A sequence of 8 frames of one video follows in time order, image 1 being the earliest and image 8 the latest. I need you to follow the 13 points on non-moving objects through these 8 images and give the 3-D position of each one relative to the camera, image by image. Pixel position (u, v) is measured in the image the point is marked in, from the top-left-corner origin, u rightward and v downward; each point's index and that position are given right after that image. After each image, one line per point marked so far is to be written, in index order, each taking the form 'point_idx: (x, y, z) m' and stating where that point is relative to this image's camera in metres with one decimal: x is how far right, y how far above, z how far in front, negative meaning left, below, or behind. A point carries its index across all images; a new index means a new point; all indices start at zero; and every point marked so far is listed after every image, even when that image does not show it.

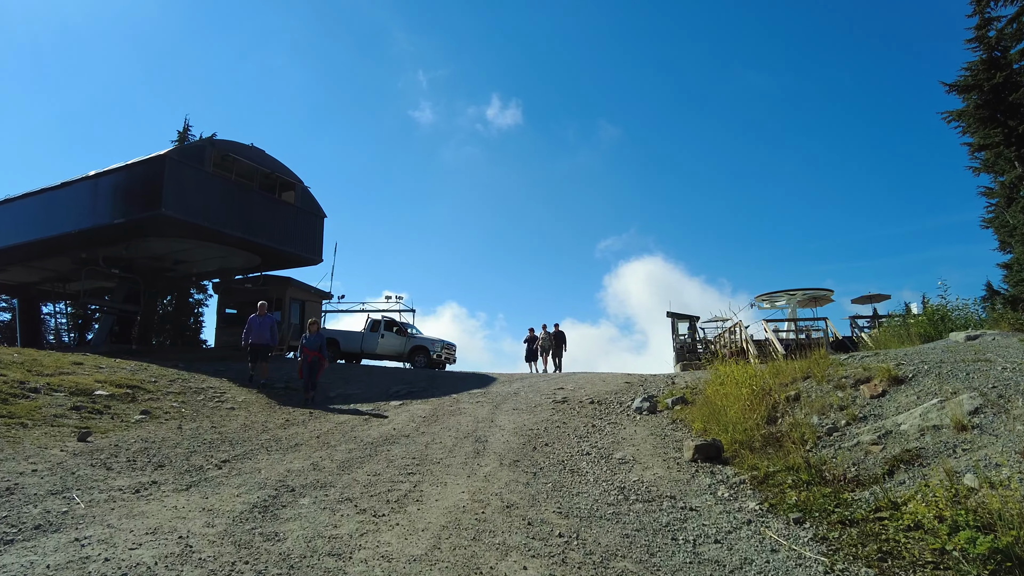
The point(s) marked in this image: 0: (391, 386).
0: (-2.7, -2.2, +14.3) m
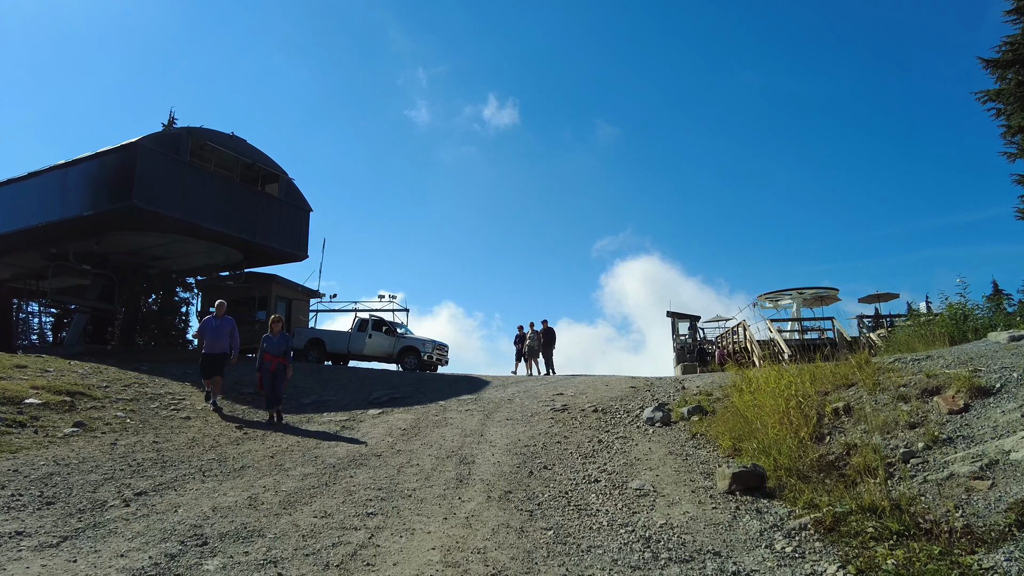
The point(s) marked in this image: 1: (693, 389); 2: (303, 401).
0: (-2.8, -2.1, +13.0) m
1: (+3.6, -2.0, +12.6) m
2: (-3.9, -2.1, +12.0) m
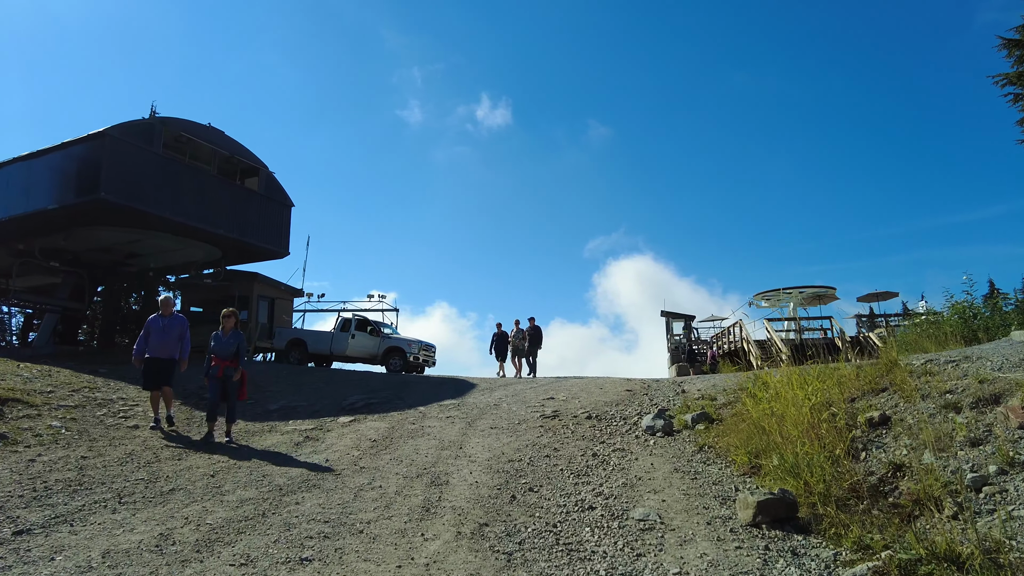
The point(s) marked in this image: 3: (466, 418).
0: (-3.0, -2.0, +12.0) m
1: (+3.3, -1.9, +11.7) m
2: (-4.1, -2.0, +11.0) m
3: (-0.7, -2.0, +9.7) m
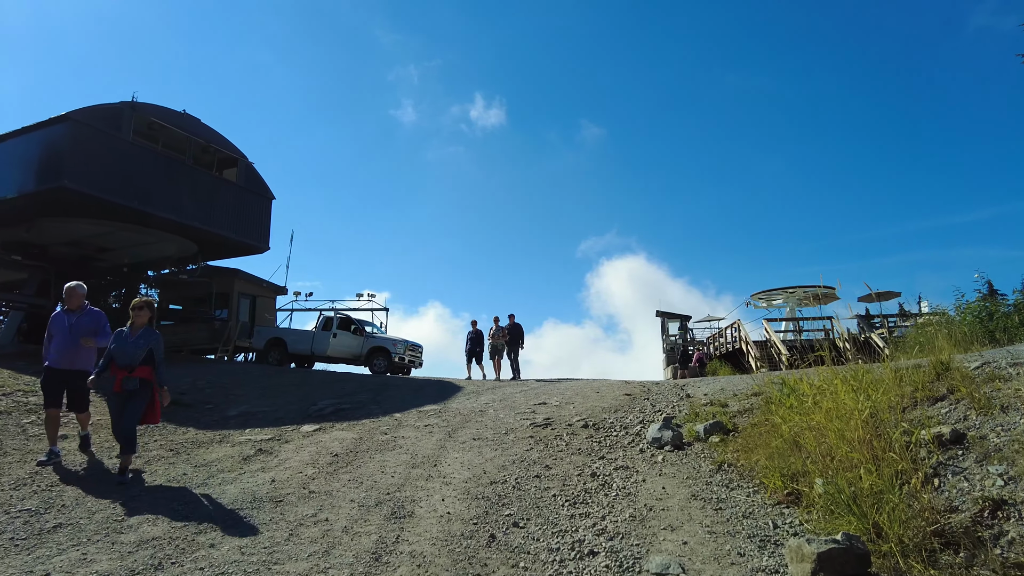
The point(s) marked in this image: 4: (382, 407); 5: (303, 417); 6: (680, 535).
0: (-3.2, -1.9, +10.8) m
1: (+3.1, -1.8, +10.6) m
2: (-4.3, -1.9, +9.8) m
3: (-0.9, -1.8, +8.5) m
4: (-2.1, -1.9, +10.3) m
5: (-3.1, -1.9, +9.5) m
6: (+1.0, -1.5, +4.1) m
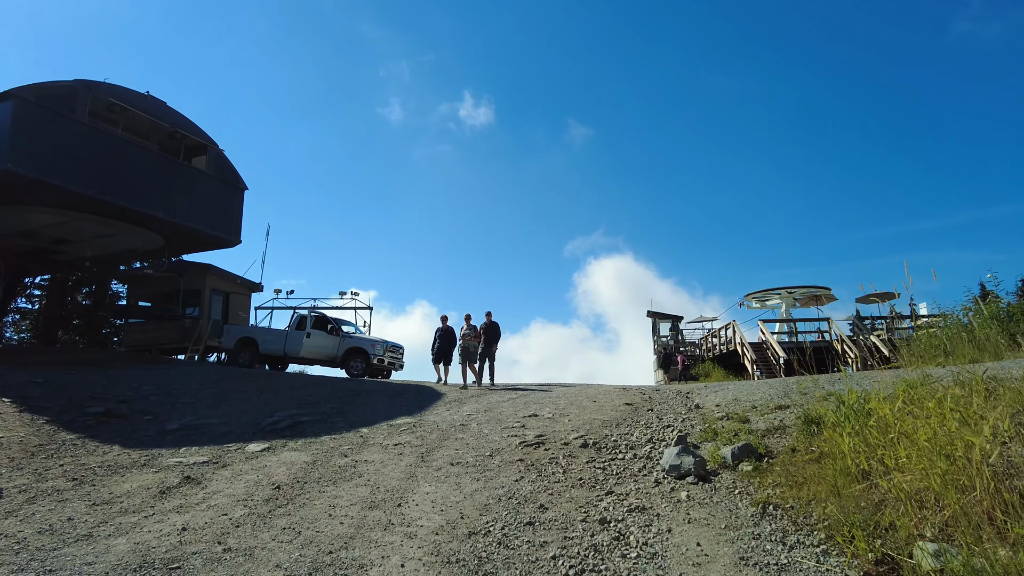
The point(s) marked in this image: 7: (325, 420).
0: (-3.4, -1.8, +9.5) m
1: (+2.9, -1.7, +9.4) m
2: (-4.5, -1.8, +8.4) m
3: (-1.0, -1.8, +7.2) m
4: (-2.3, -1.8, +9.0) m
5: (-3.2, -1.8, +8.1) m
6: (+1.0, -1.5, +2.7) m
7: (-2.6, -1.8, +8.9) m
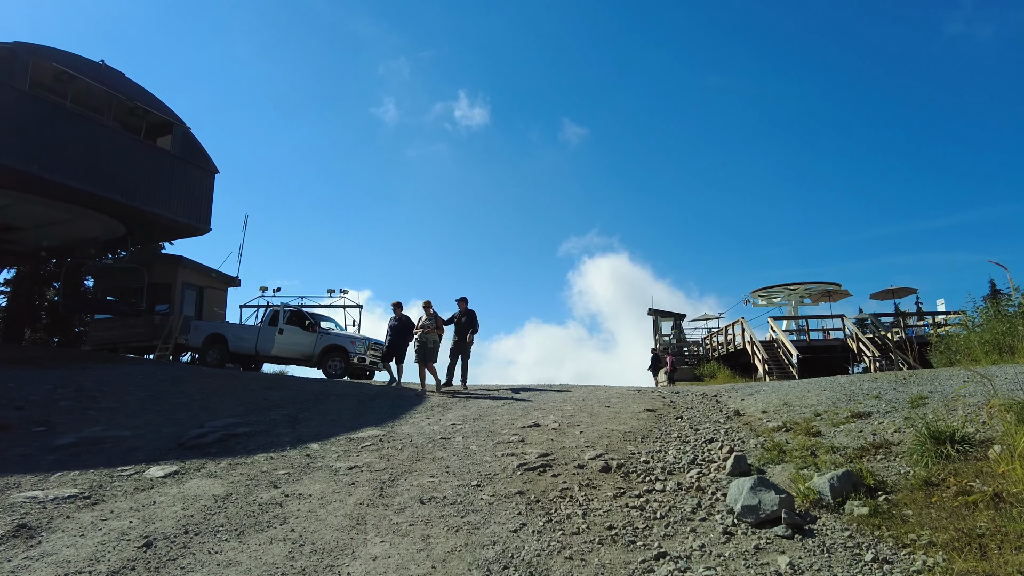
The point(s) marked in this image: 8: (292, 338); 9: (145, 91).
0: (-3.5, -1.5, +7.5) m
1: (+2.9, -1.5, +7.5) m
2: (-4.5, -1.5, +6.5) m
3: (-1.1, -1.5, +5.3) m
4: (-2.3, -1.6, +7.0) m
5: (-3.3, -1.5, +6.1) m
6: (+1.0, -1.2, +0.8) m
7: (-2.6, -1.6, +7.0) m
8: (-6.5, -1.5, +19.1) m
9: (-10.7, +5.7, +19.0) m
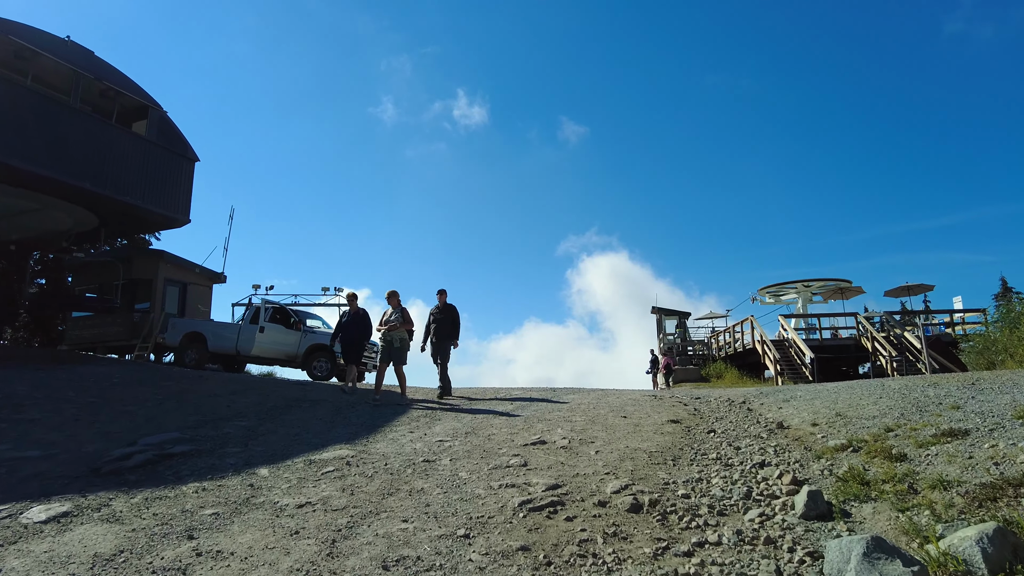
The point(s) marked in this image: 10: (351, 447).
0: (-3.5, -1.4, +6.2) m
1: (+2.9, -1.4, +6.2) m
2: (-4.5, -1.4, +5.2) m
3: (-1.1, -1.4, +4.0) m
4: (-2.3, -1.4, +5.7) m
5: (-3.3, -1.4, +4.8) m
6: (+1.0, -1.1, -0.5) m
7: (-2.6, -1.4, +5.7) m
8: (-6.5, -1.3, +17.7) m
9: (-10.7, +5.9, +17.7) m
10: (-1.5, -1.4, +5.8) m
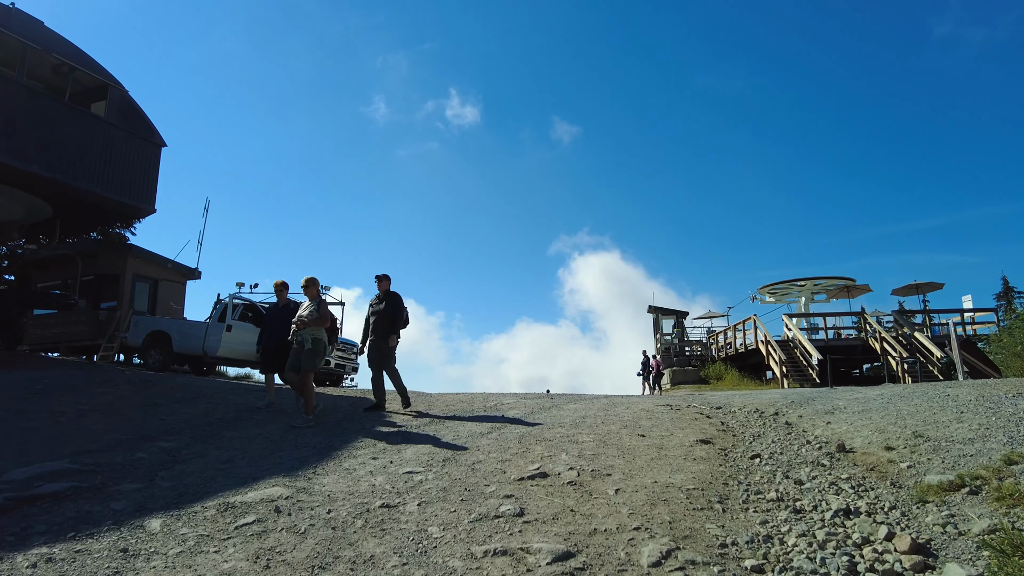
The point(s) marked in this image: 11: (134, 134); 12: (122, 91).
0: (-3.6, -1.3, +4.7) m
1: (+2.8, -1.3, +4.8) m
2: (-4.6, -1.3, +3.7) m
3: (-1.1, -1.3, +2.5) m
4: (-2.4, -1.3, +4.3) m
5: (-3.3, -1.3, +3.4) m
6: (+1.0, -1.0, -1.9) m
7: (-2.7, -1.3, +4.2) m
8: (-6.7, -1.2, +16.2) m
9: (-10.9, +6.0, +16.1) m
10: (-1.5, -1.3, +4.4) m
11: (-10.8, +4.4, +18.7) m
12: (-10.9, +5.5, +18.2) m
